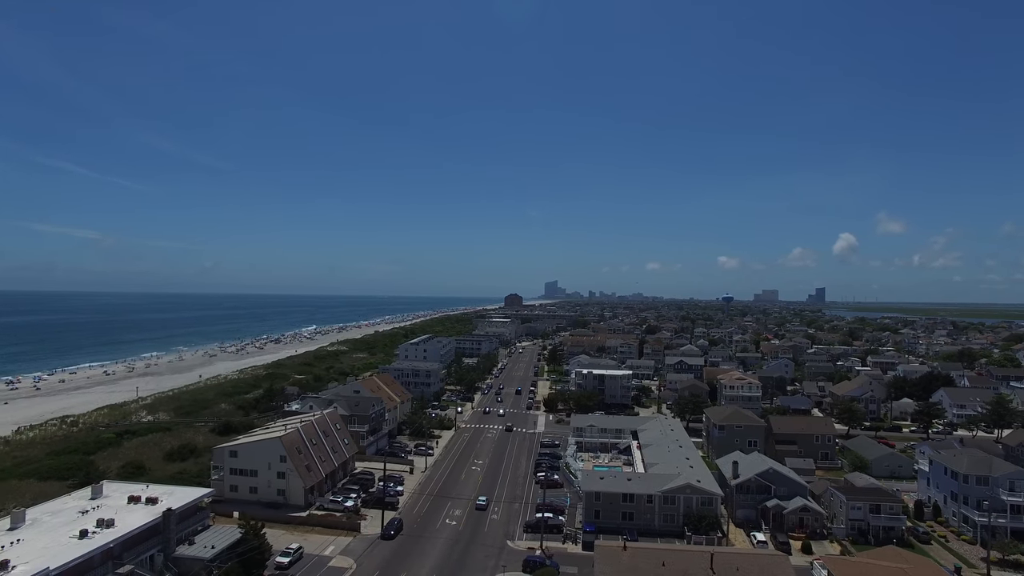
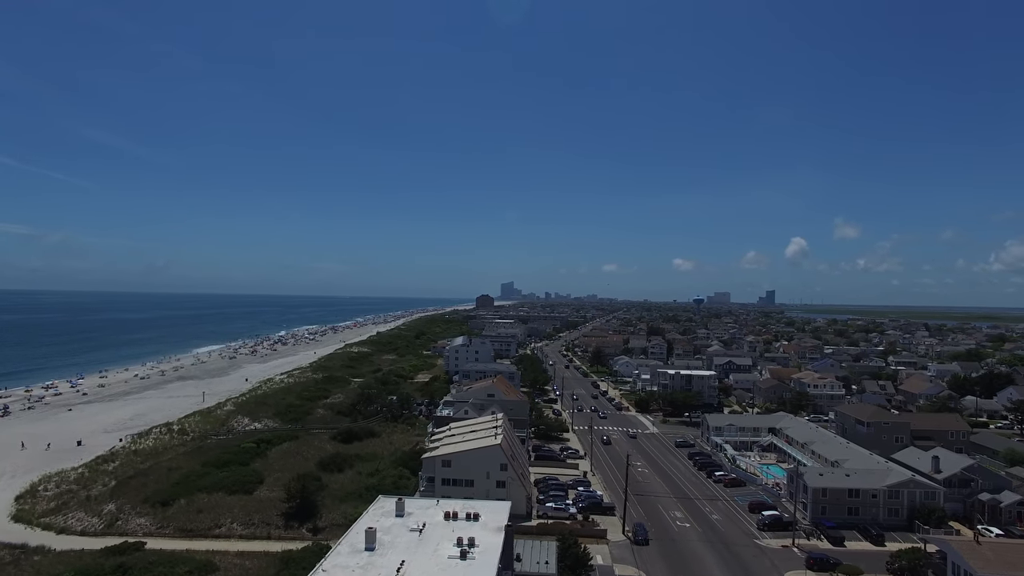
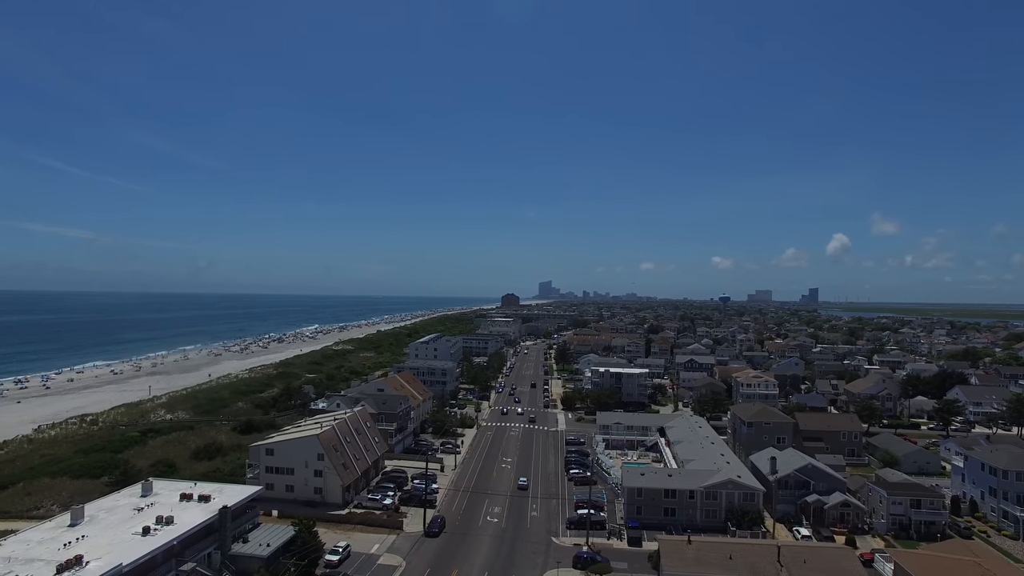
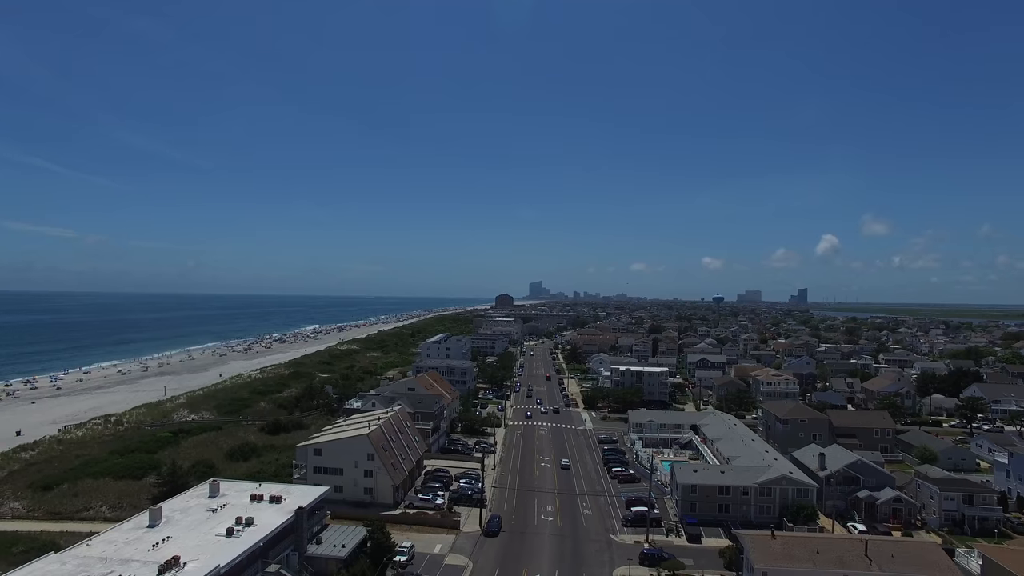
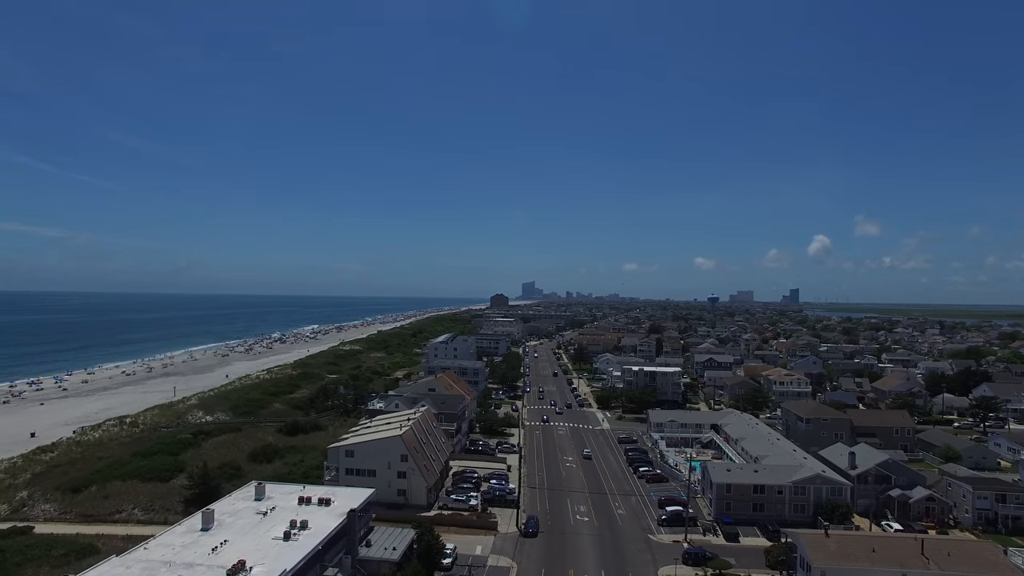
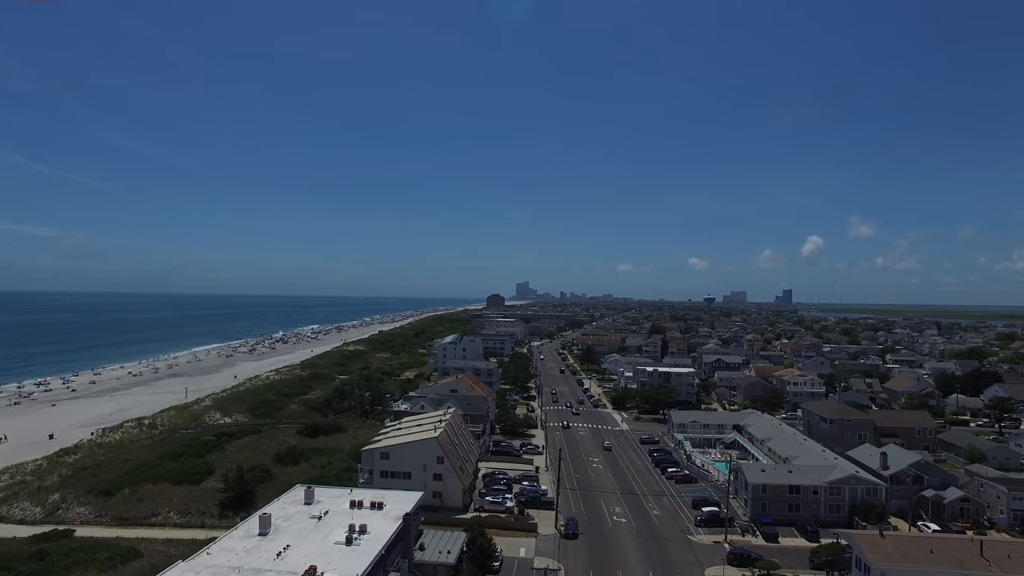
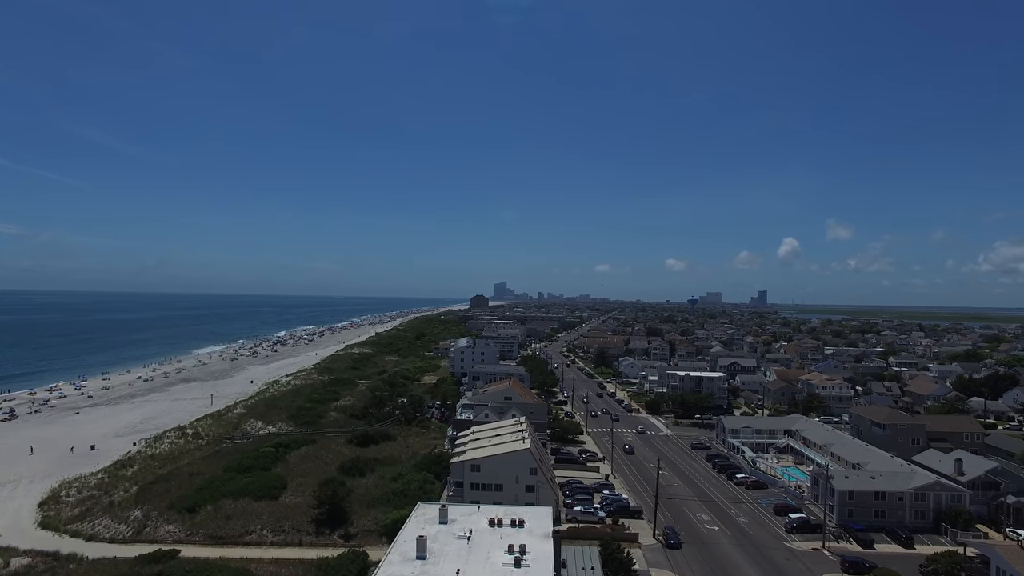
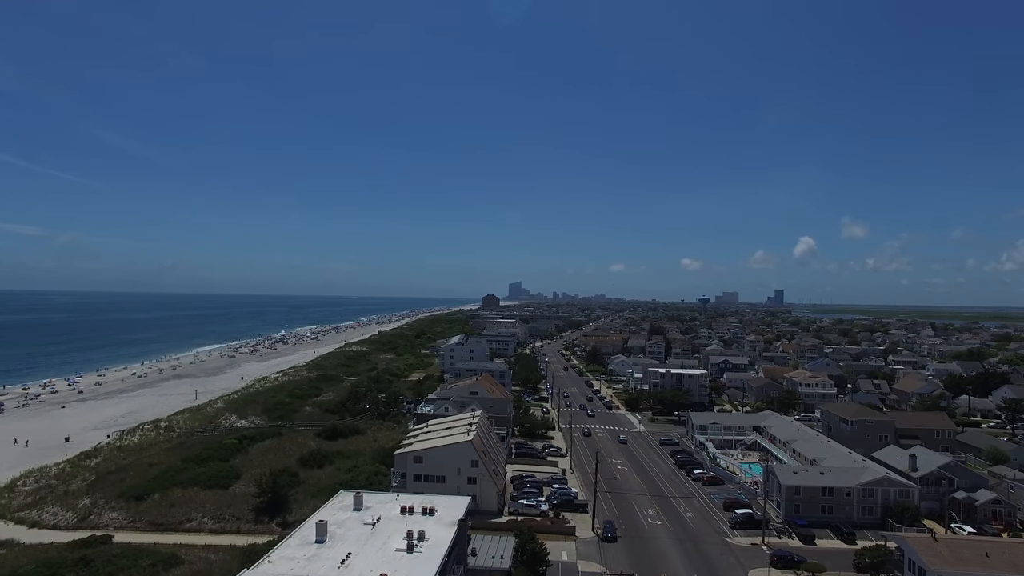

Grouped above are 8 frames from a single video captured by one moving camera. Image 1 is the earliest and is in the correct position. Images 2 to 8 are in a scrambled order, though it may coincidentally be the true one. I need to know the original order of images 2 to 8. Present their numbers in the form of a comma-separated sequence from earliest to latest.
3, 4, 5, 6, 8, 2, 7
